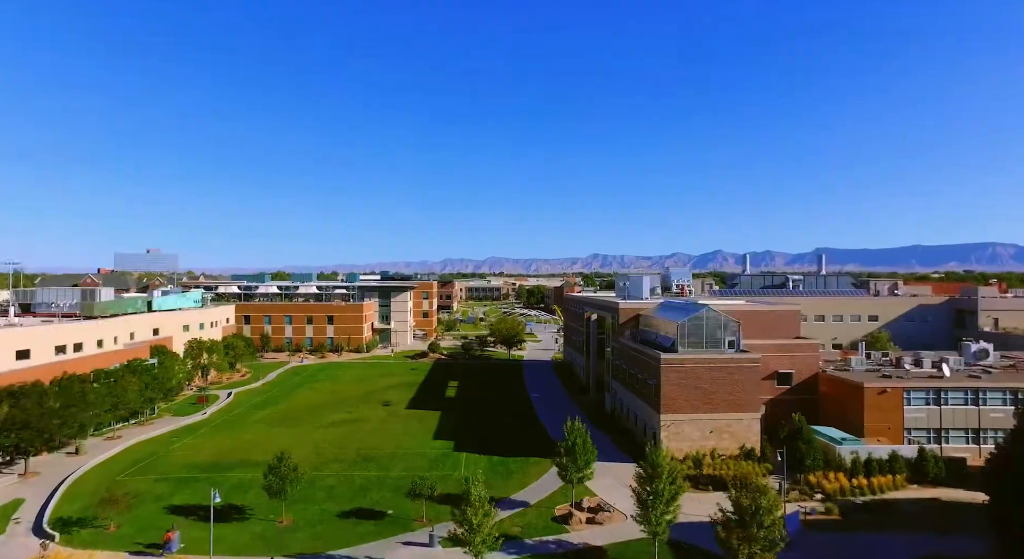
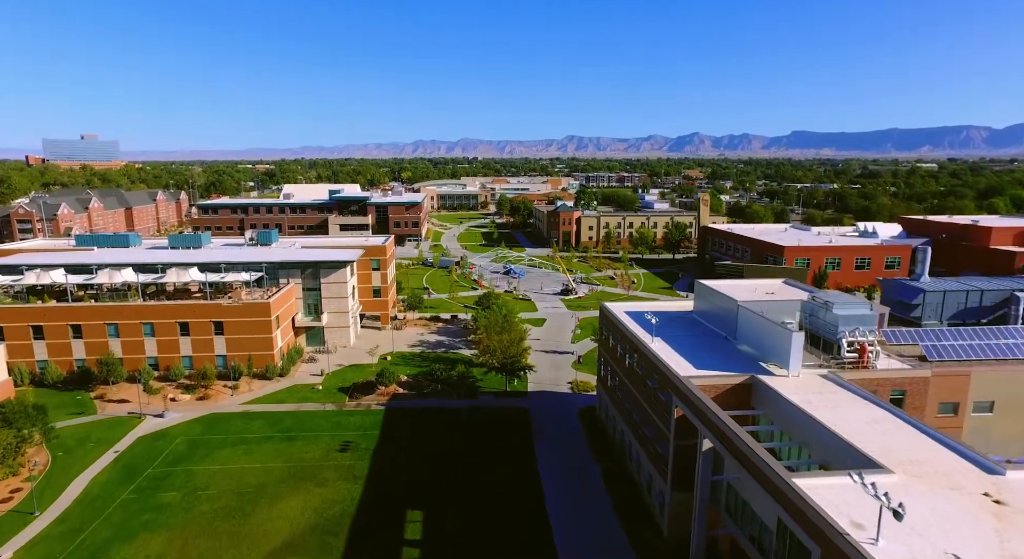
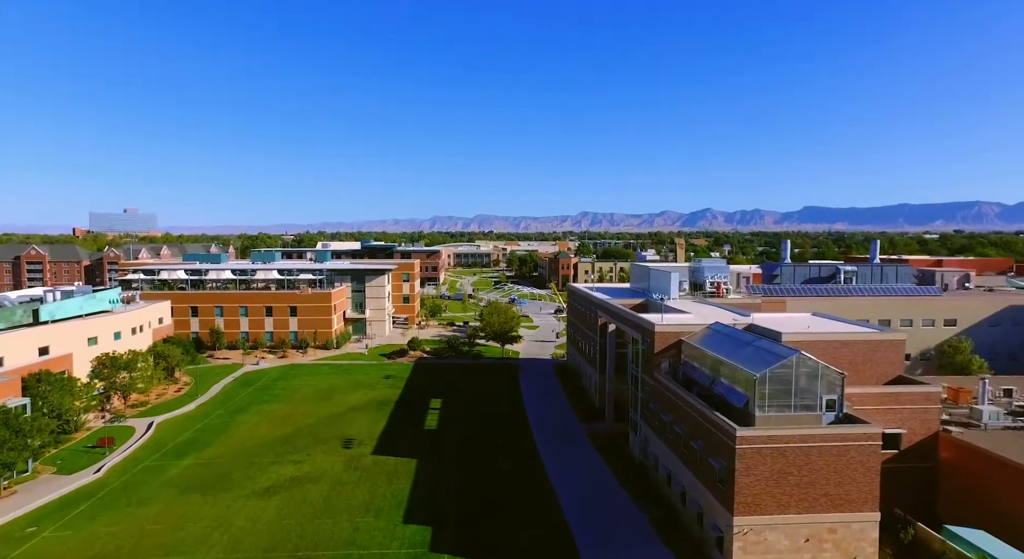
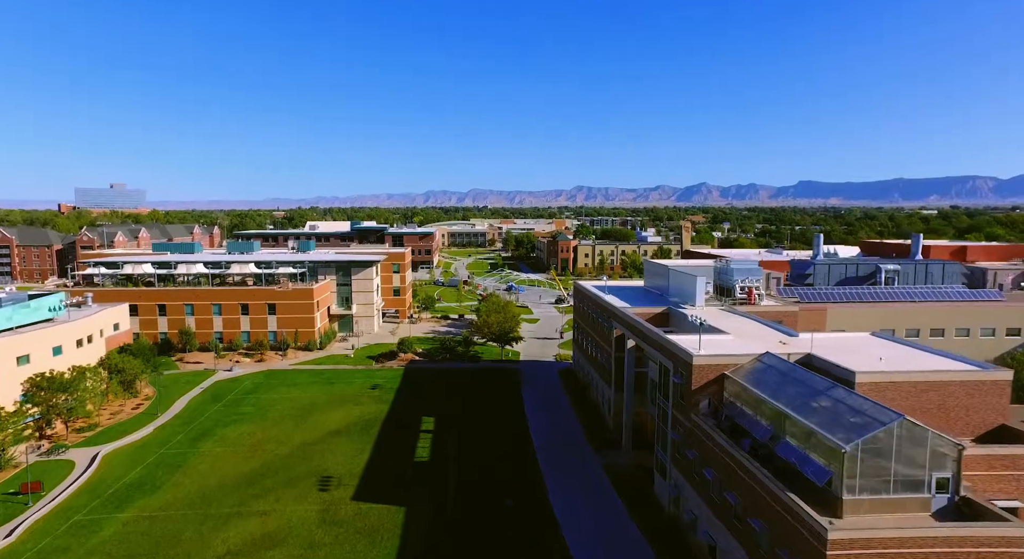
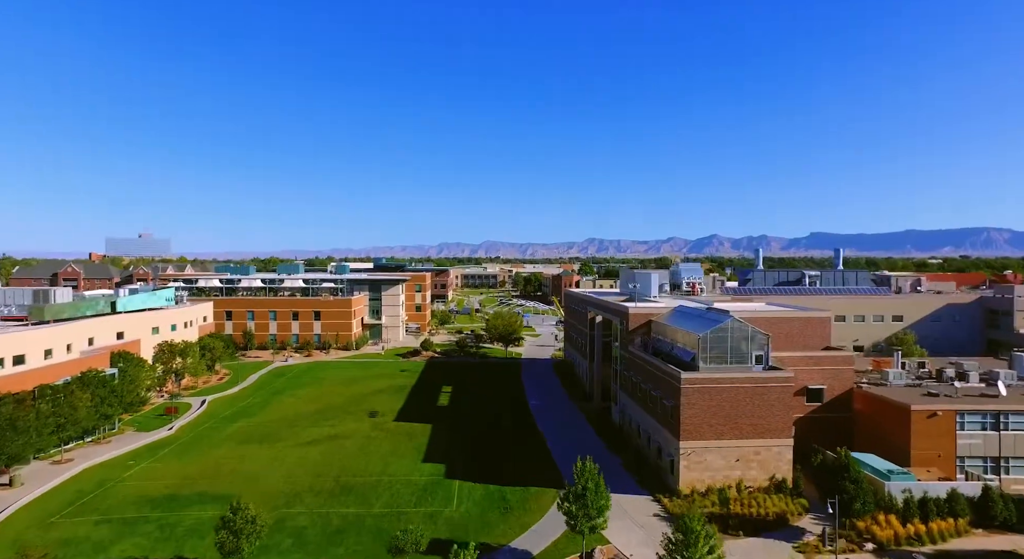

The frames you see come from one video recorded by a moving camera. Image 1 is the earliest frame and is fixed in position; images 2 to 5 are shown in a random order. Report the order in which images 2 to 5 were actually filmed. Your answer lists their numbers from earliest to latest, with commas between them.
5, 3, 4, 2
